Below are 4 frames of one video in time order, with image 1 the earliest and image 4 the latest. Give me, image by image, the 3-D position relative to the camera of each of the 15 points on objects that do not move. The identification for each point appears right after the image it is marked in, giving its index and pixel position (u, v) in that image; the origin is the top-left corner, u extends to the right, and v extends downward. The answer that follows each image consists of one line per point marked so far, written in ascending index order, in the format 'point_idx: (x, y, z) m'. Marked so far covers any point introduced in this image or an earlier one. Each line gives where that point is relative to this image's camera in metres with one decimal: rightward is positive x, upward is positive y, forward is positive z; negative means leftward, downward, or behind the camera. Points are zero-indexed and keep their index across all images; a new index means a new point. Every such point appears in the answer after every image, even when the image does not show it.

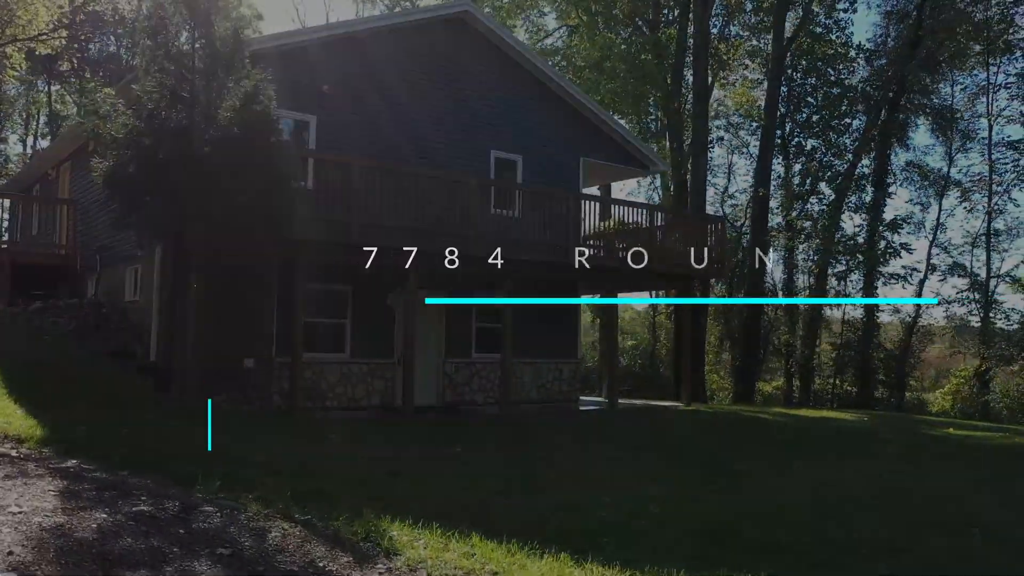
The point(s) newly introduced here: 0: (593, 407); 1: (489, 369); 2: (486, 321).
0: (+1.7, -2.5, +18.6) m
1: (-0.4, -1.5, +17.1) m
2: (-0.5, -0.6, +17.3) m
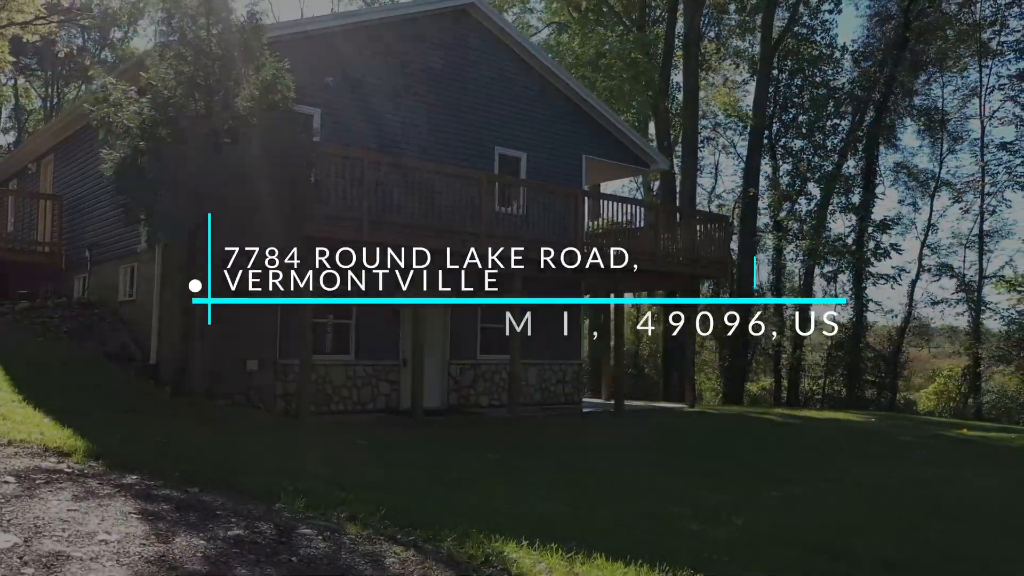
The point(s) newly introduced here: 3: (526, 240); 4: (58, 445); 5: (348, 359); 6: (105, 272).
0: (+1.7, -2.5, +18.3) m
1: (-0.4, -1.5, +16.7) m
2: (-0.4, -0.6, +16.8) m
3: (+0.3, +0.8, +15.3) m
4: (-2.7, -1.0, +5.5) m
5: (-2.7, -1.2, +14.6) m
6: (-6.9, +0.3, +15.1) m
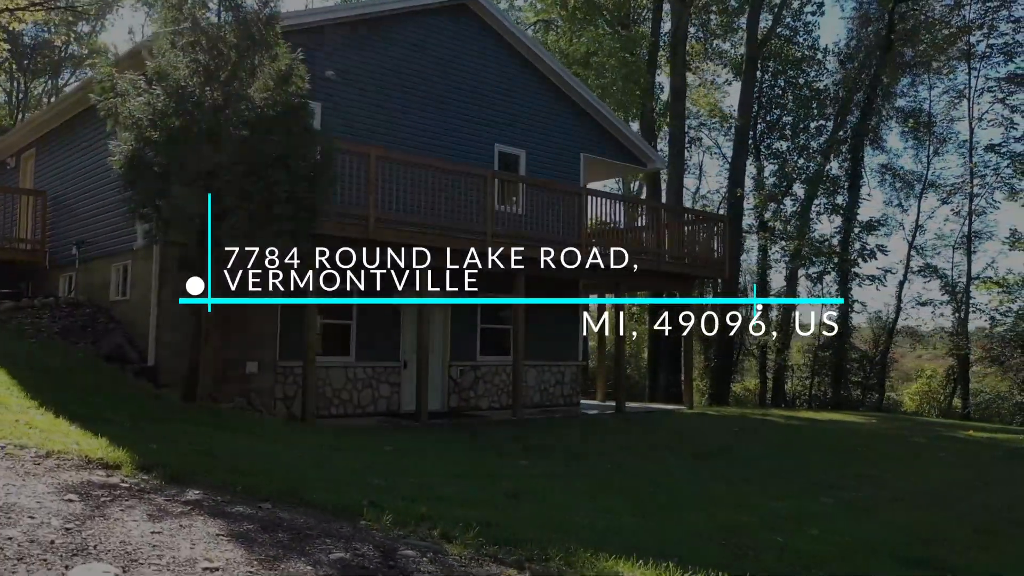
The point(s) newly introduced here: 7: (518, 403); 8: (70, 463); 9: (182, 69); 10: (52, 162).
0: (+1.7, -2.5, +18.0) m
1: (-0.3, -1.5, +16.4) m
2: (-0.4, -0.6, +16.5) m
3: (+0.3, +0.8, +15.0) m
4: (-2.3, -1.0, +5.1) m
5: (-2.6, -1.2, +14.2) m
6: (-6.8, +0.3, +14.6) m
7: (+0.1, -1.9, +15.2) m
8: (-2.4, -1.0, +4.9) m
9: (-3.4, +2.3, +9.4) m
10: (-8.4, +2.3, +16.4) m
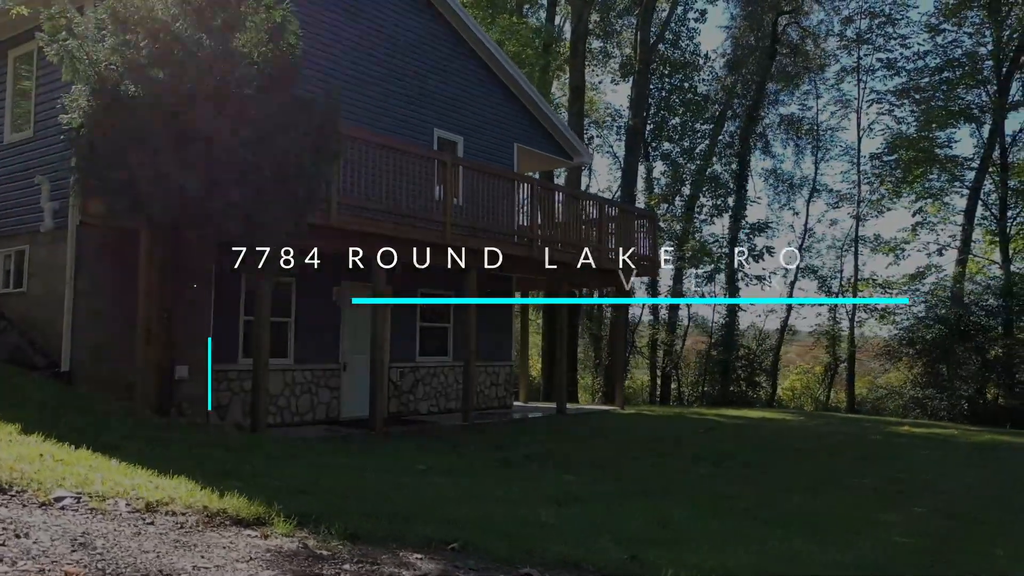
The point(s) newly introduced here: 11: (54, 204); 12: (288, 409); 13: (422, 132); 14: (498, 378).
0: (+0.3, -2.4, +17.2) m
1: (-1.3, -1.5, +15.2) m
2: (-1.4, -0.5, +15.3) m
3: (-0.4, +0.9, +13.9) m
4: (-1.2, -0.9, +3.7) m
5: (-3.1, -1.1, +12.6) m
6: (-7.3, +0.4, +12.2) m
7: (-0.7, -1.9, +14.1) m
8: (-1.3, -0.9, +3.5) m
9: (-3.1, +2.4, +7.7) m
10: (-9.3, +2.4, +13.7) m
11: (-5.4, +1.0, +10.6) m
12: (-3.1, -1.7, +12.6) m
13: (-1.6, +2.6, +15.1) m
14: (-0.2, -1.7, +16.7) m
